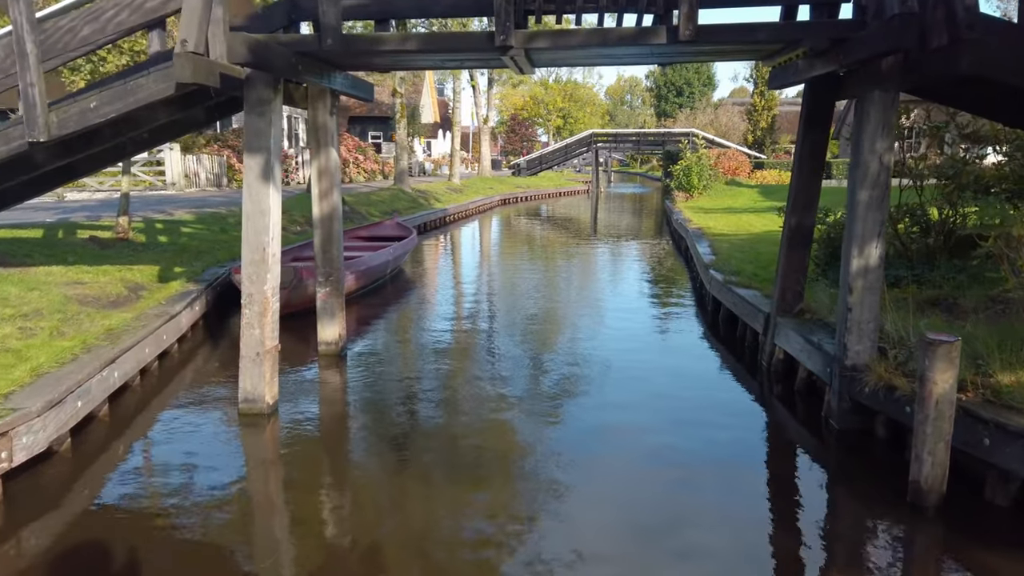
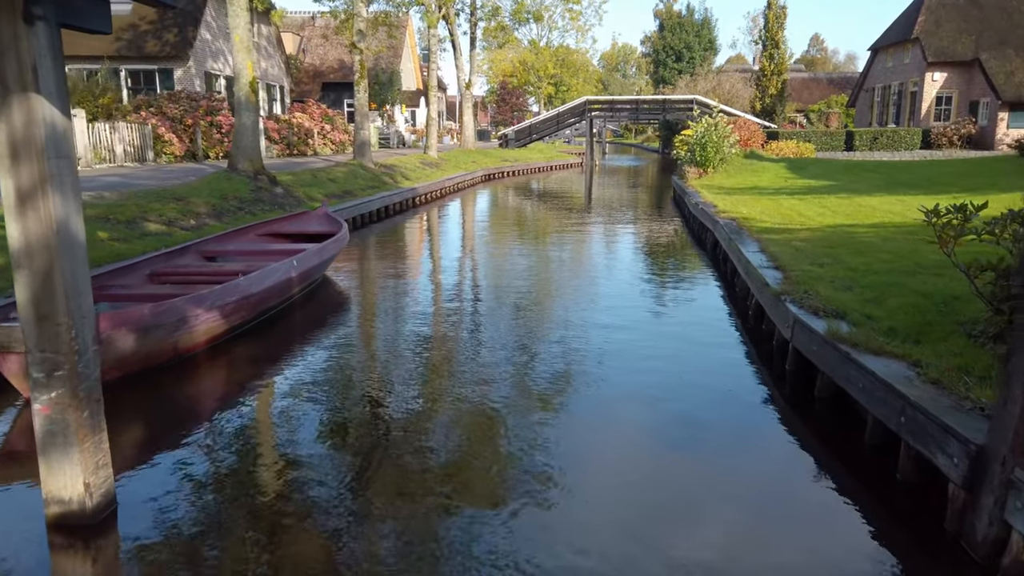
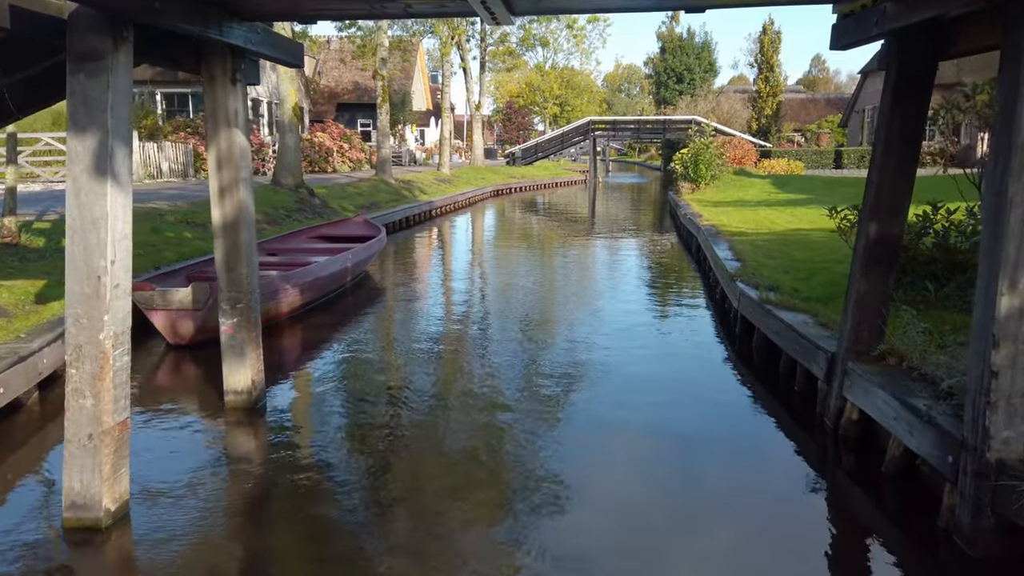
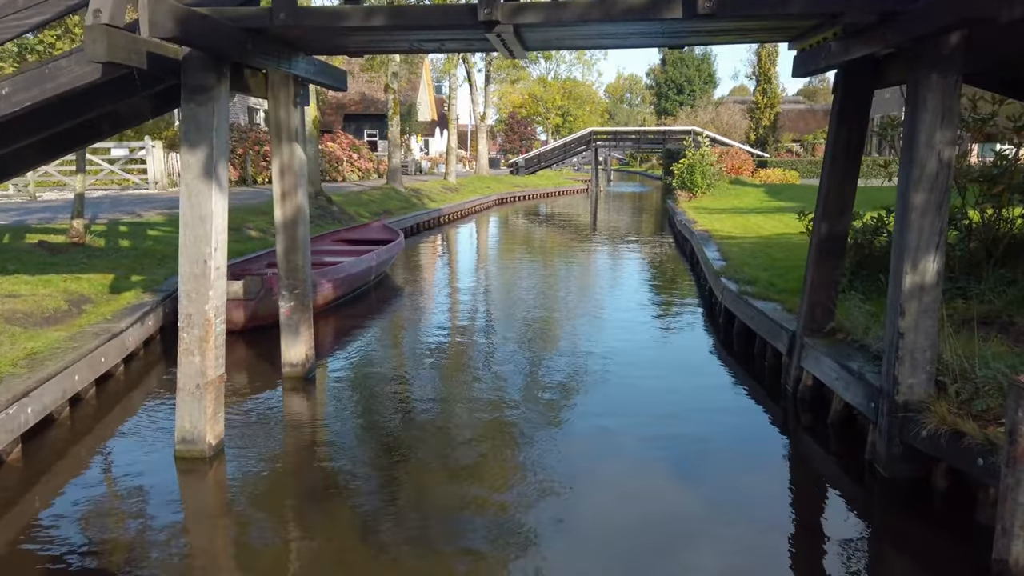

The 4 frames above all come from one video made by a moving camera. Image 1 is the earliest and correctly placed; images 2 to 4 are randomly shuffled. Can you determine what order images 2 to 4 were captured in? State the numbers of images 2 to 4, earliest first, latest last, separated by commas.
4, 3, 2
